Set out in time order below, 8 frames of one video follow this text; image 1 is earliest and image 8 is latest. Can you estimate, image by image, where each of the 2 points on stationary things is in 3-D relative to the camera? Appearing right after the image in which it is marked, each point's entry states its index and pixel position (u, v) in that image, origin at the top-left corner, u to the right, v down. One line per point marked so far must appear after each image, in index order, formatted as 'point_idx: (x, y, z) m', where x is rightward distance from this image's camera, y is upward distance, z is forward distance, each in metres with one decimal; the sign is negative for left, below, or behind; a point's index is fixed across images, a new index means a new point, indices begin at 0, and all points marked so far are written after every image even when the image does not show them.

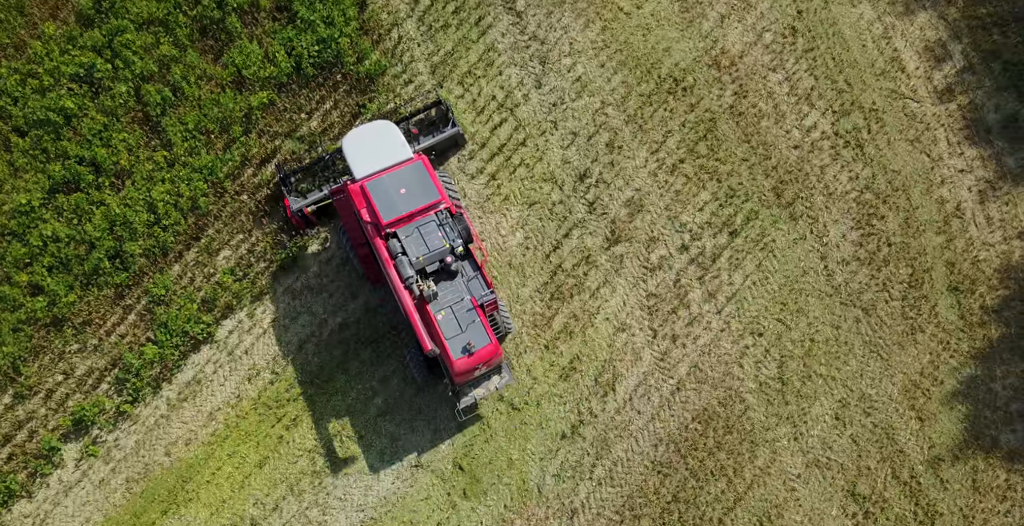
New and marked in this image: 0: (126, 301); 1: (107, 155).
0: (-7.1, -0.8, +19.9) m
1: (-7.5, +1.9, +19.8) m
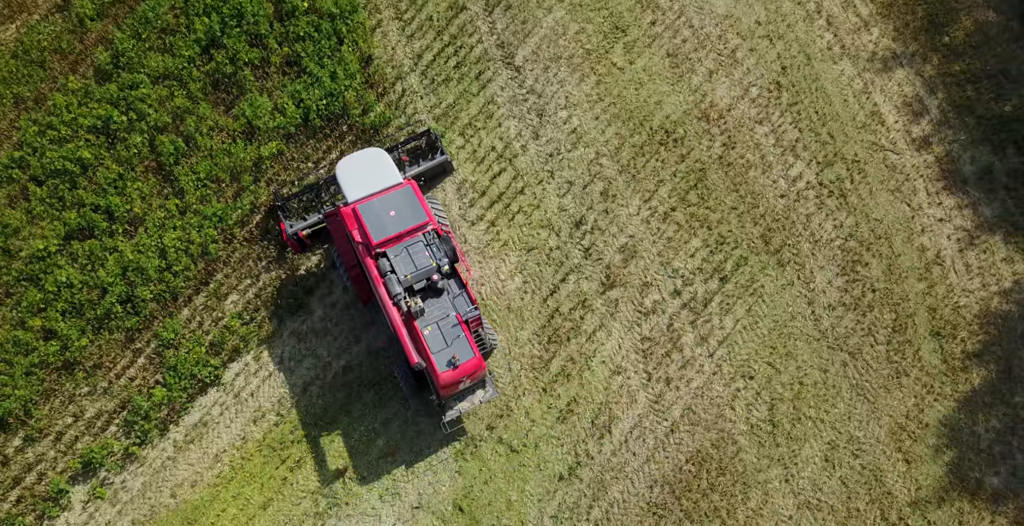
0: (-7.2, -1.6, +20.8) m
1: (-7.5, +1.1, +20.8) m
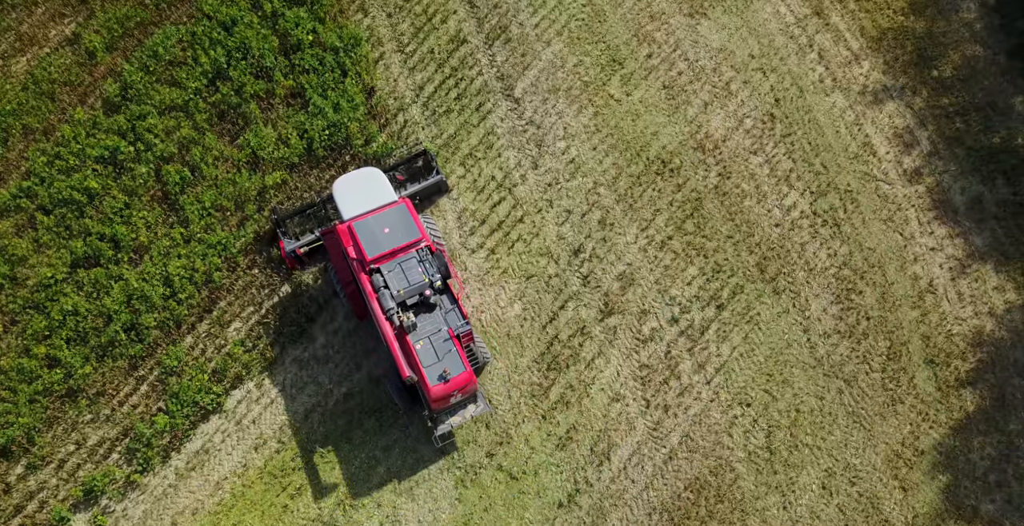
0: (-7.2, -2.2, +21.0) m
1: (-7.5, +0.6, +21.1) m
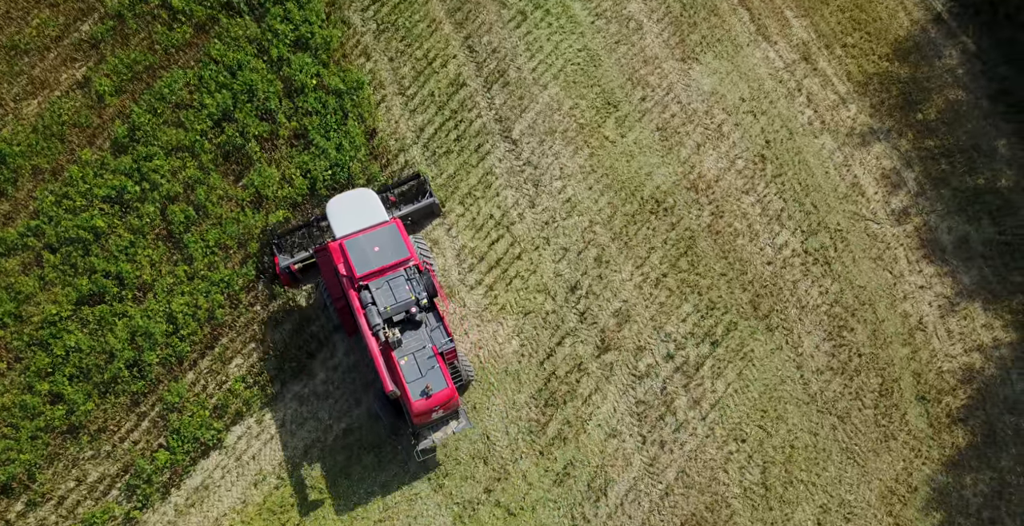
0: (-7.3, -2.9, +21.2) m
1: (-7.6, -0.1, +21.5) m
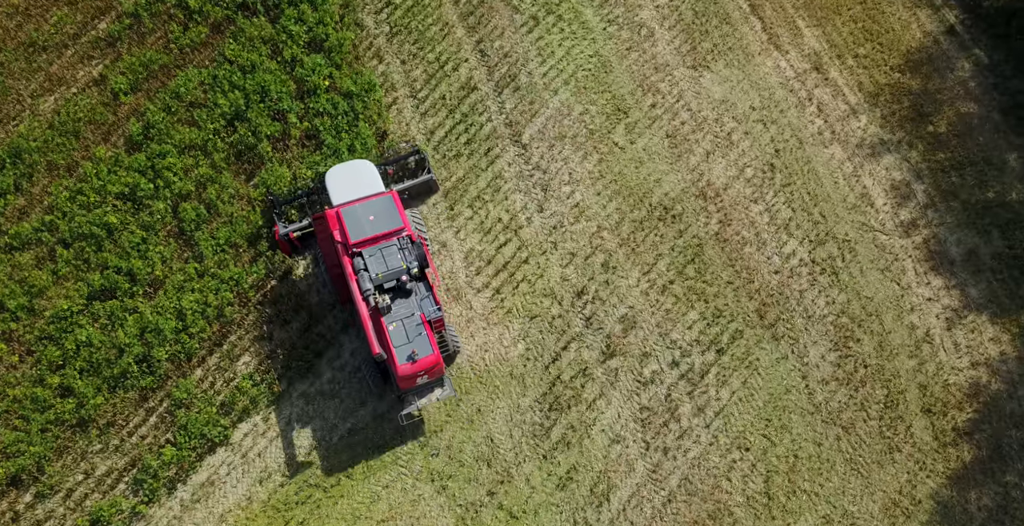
0: (-7.2, -2.8, +21.5) m
1: (-7.4, -0.1, +21.8) m
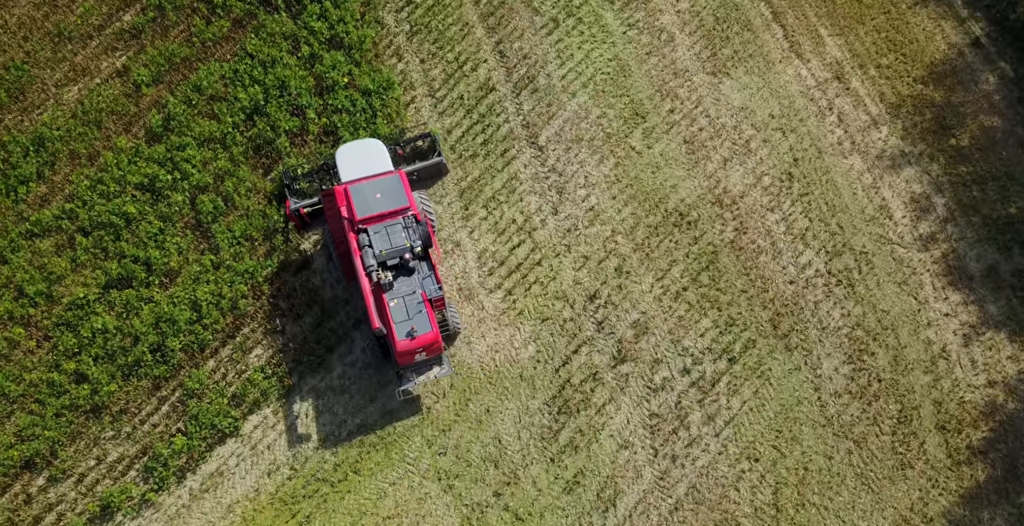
0: (-7.0, -2.6, +21.7) m
1: (-7.2, +0.1, +22.0) m
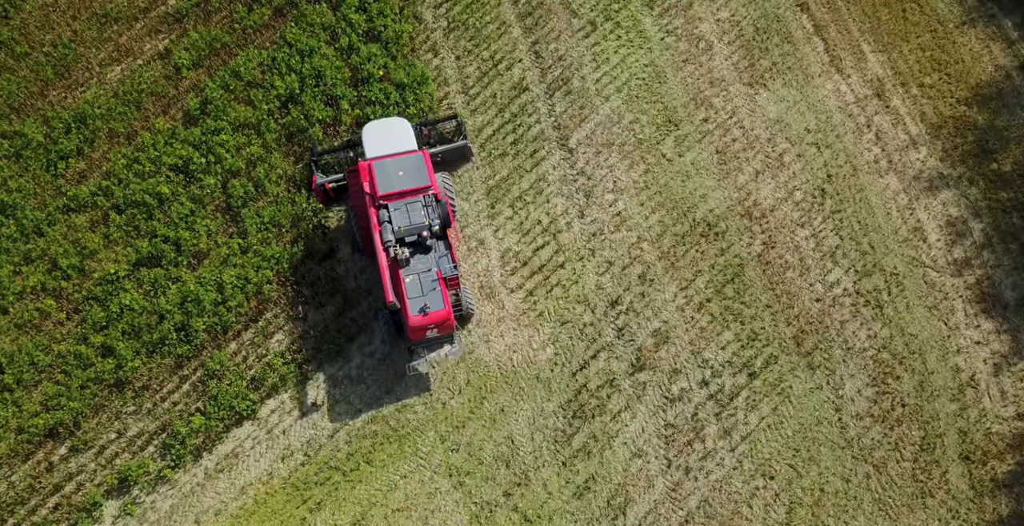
0: (-6.7, -2.2, +22.0) m
1: (-6.7, +0.5, +22.3) m
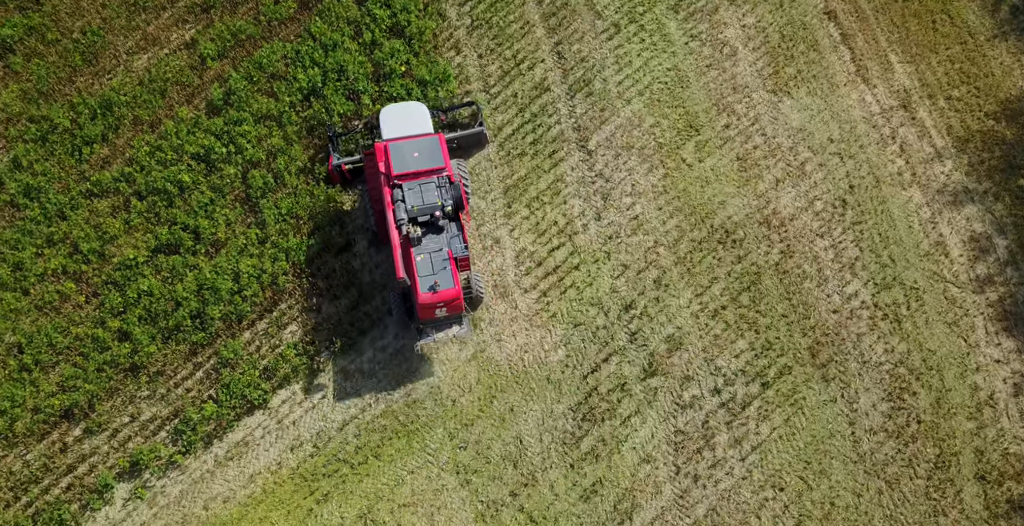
0: (-6.5, -2.0, +22.2) m
1: (-6.4, +0.8, +22.5) m
